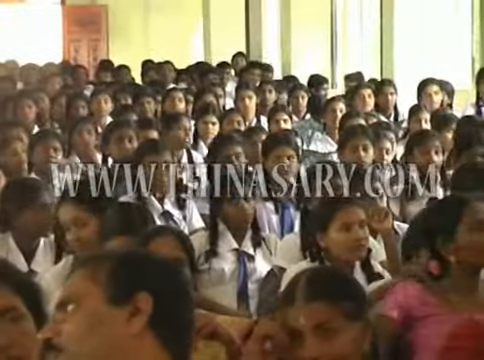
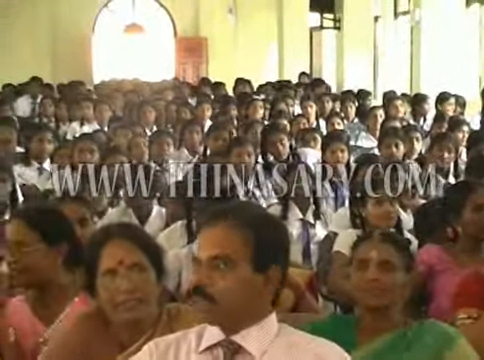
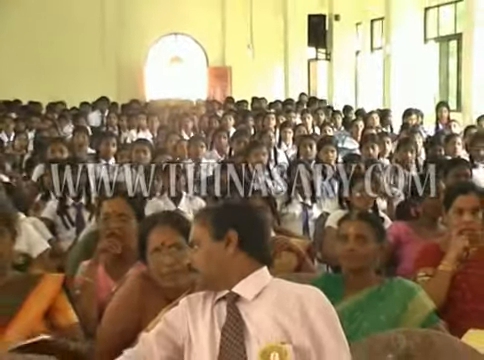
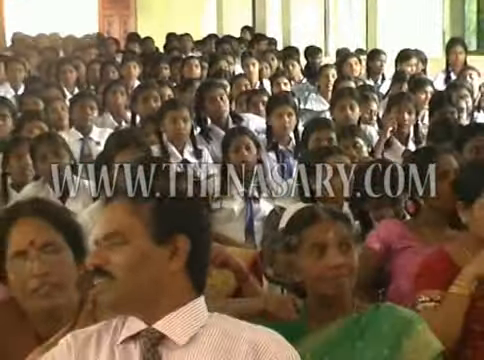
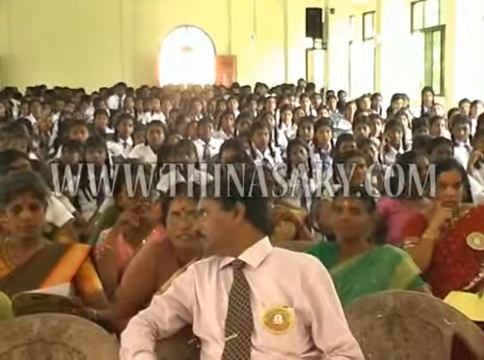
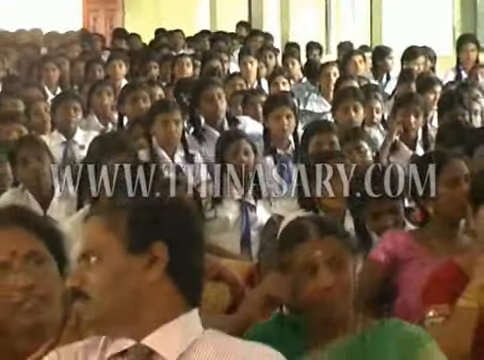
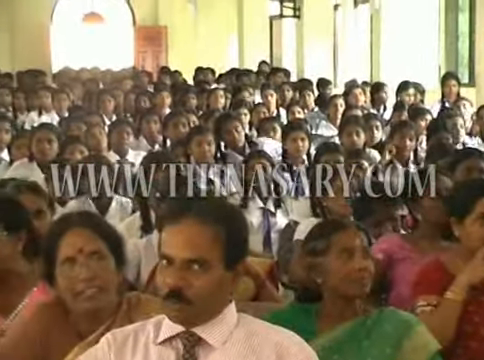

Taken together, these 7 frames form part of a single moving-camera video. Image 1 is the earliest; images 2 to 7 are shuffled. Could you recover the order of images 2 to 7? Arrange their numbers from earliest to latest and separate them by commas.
6, 4, 7, 2, 3, 5
